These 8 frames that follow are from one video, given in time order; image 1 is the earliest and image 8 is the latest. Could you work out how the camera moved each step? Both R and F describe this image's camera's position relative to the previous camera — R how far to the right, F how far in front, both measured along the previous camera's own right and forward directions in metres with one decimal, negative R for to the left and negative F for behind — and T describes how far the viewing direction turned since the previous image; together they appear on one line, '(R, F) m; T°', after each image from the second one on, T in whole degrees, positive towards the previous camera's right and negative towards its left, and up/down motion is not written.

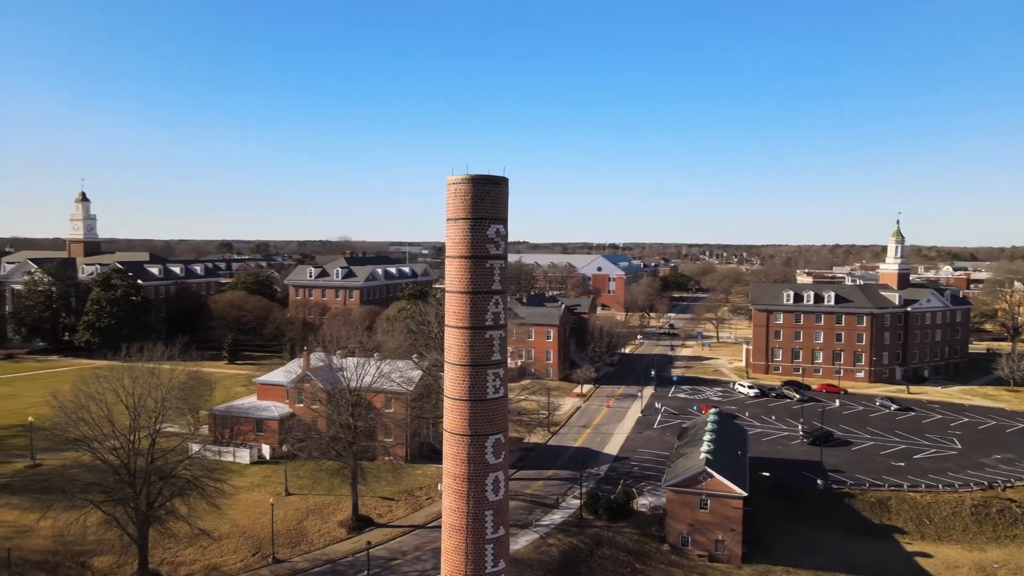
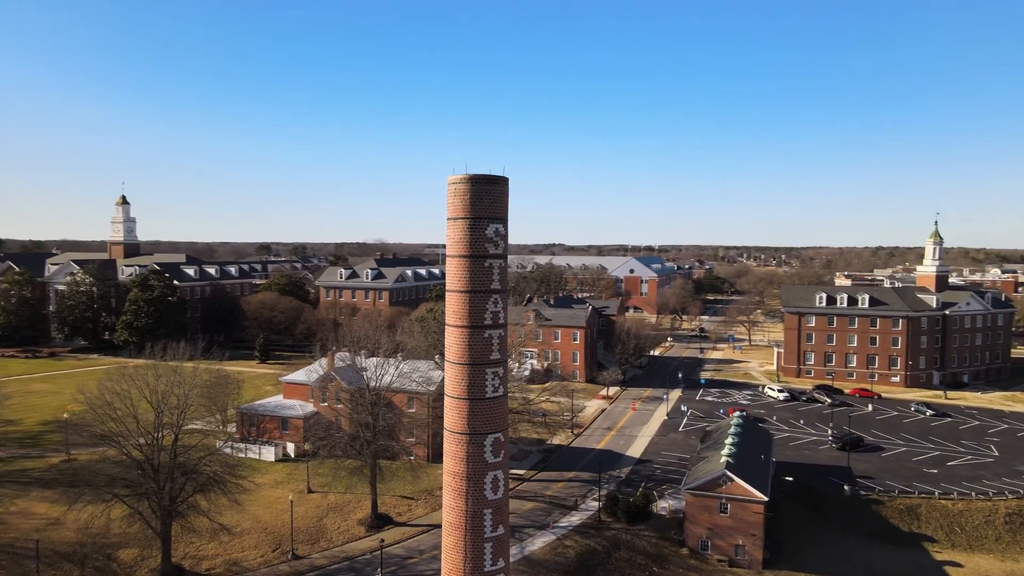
(+1.7, 0.0) m; -2°
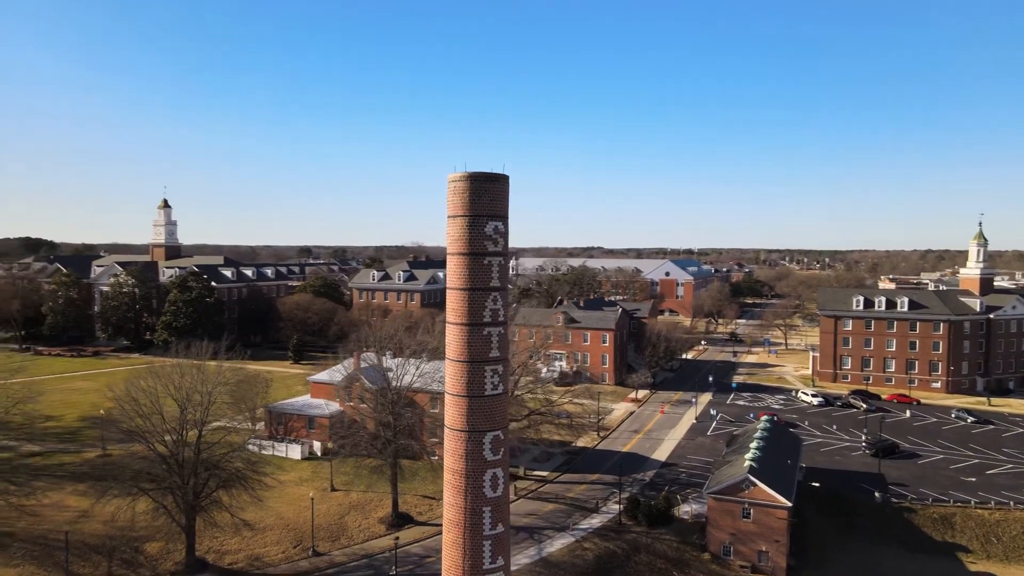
(+1.8, +0.1) m; -3°
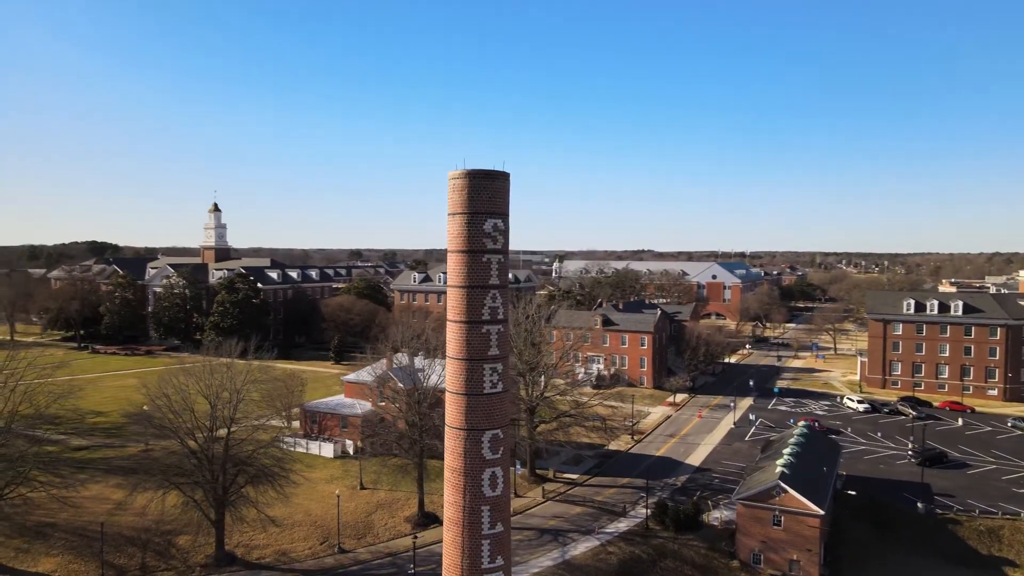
(+2.3, +0.4) m; -3°
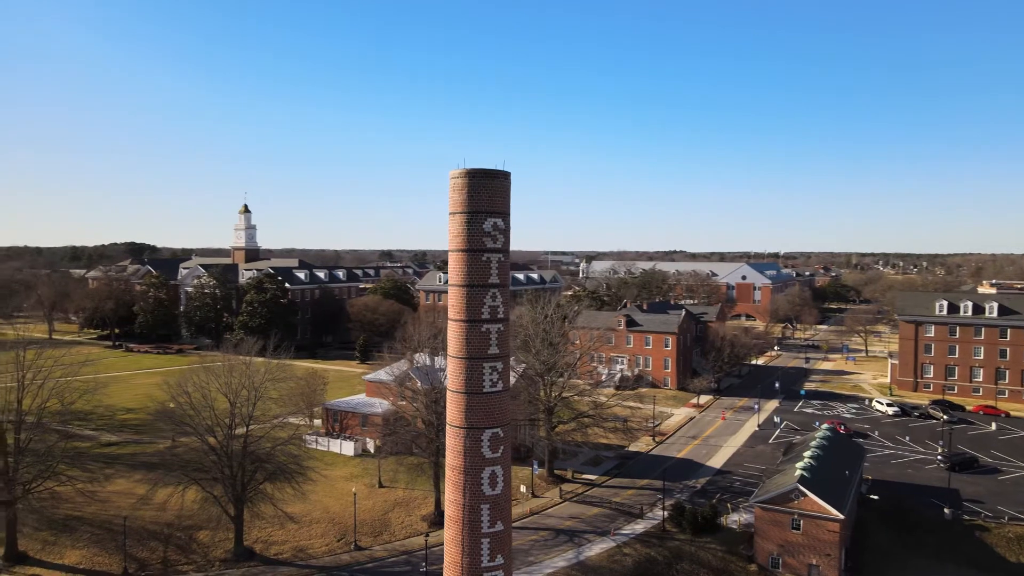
(+1.4, -0.1) m; -2°
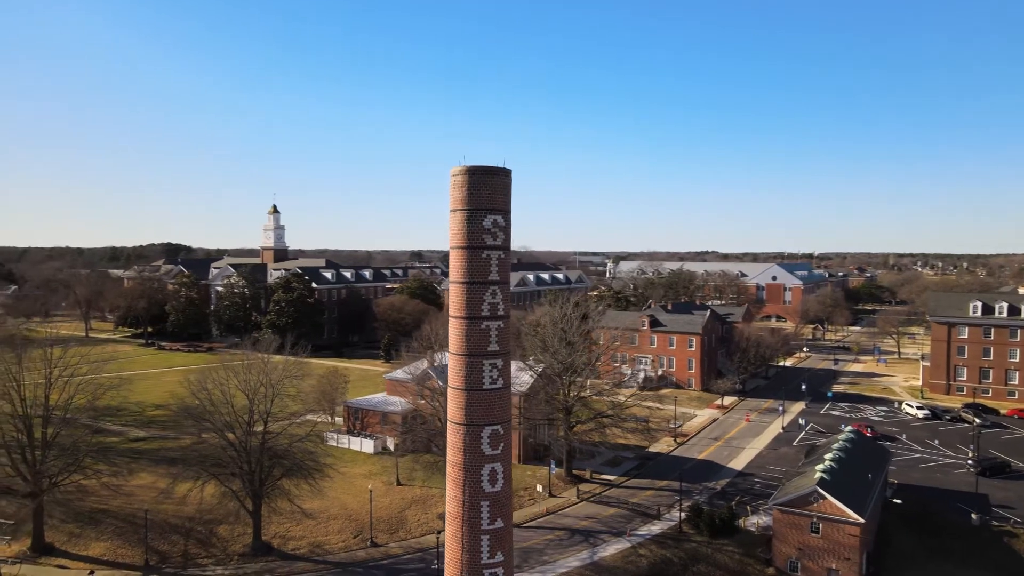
(+1.4, 0.0) m; -2°
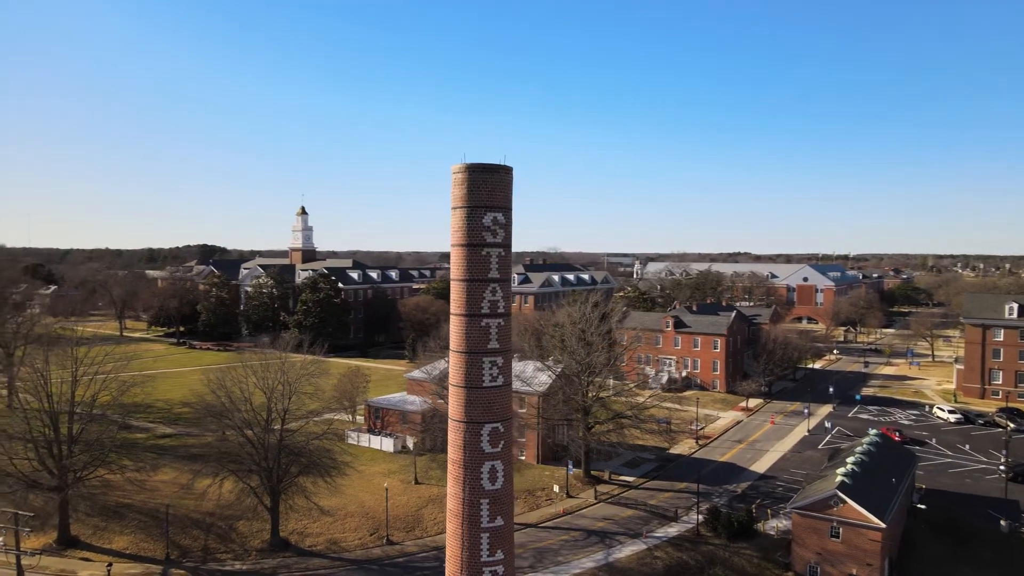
(+1.4, +0.1) m; -2°
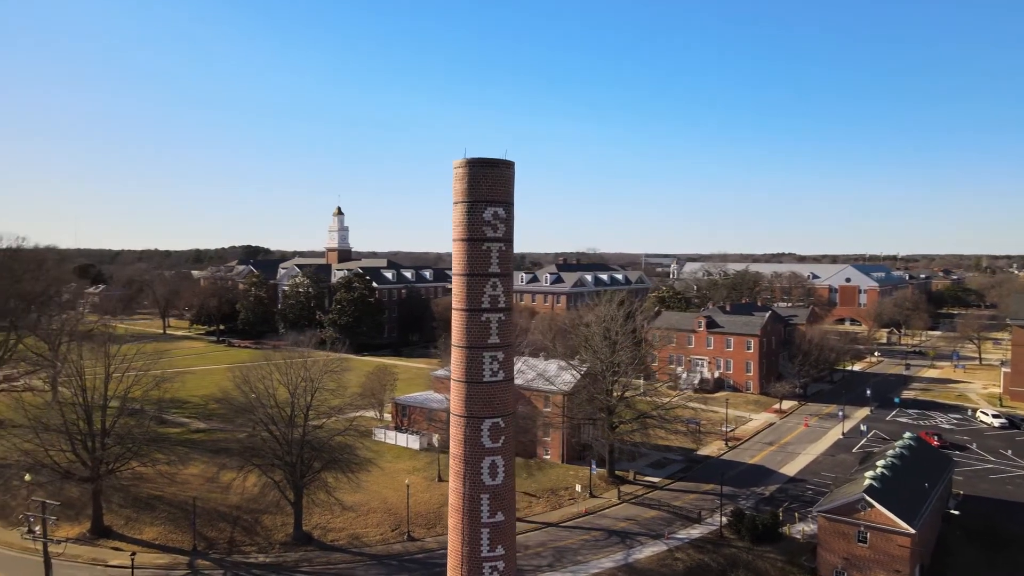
(+1.8, +0.1) m; -3°
